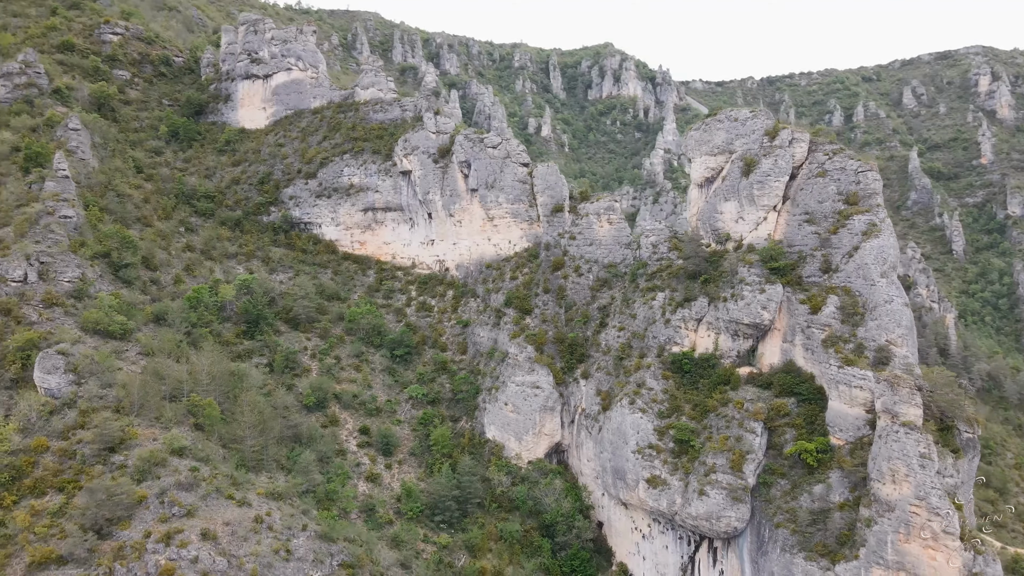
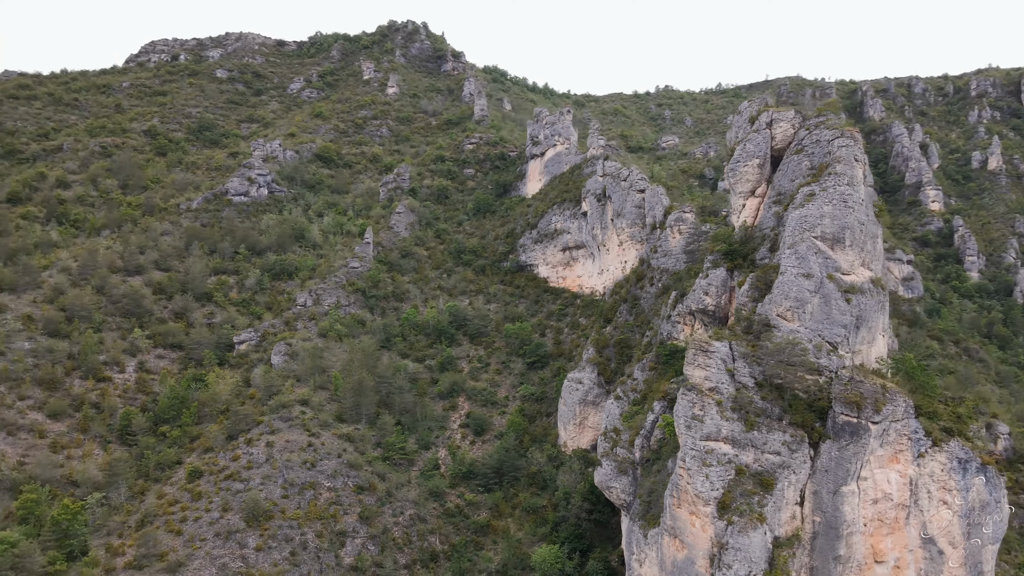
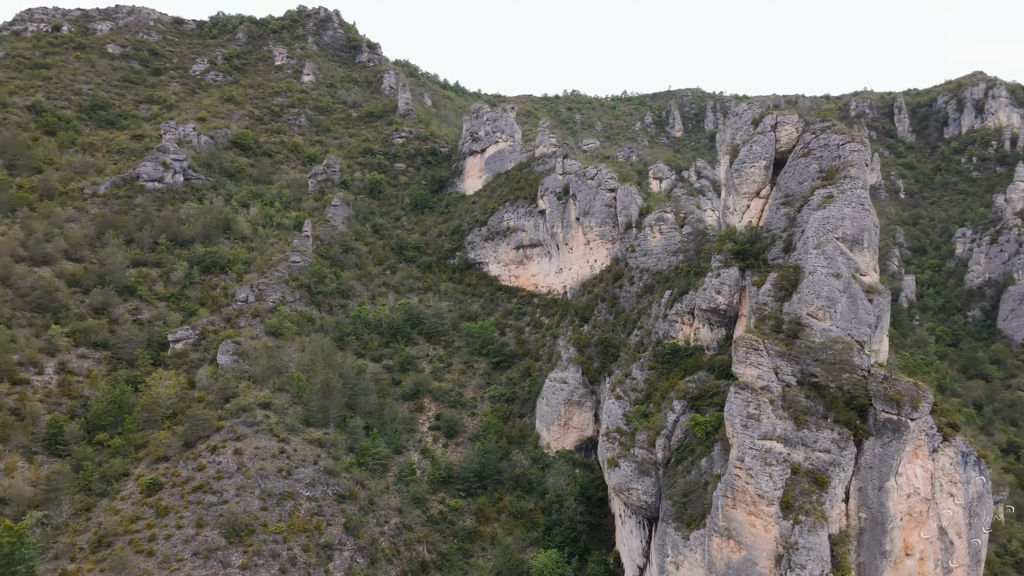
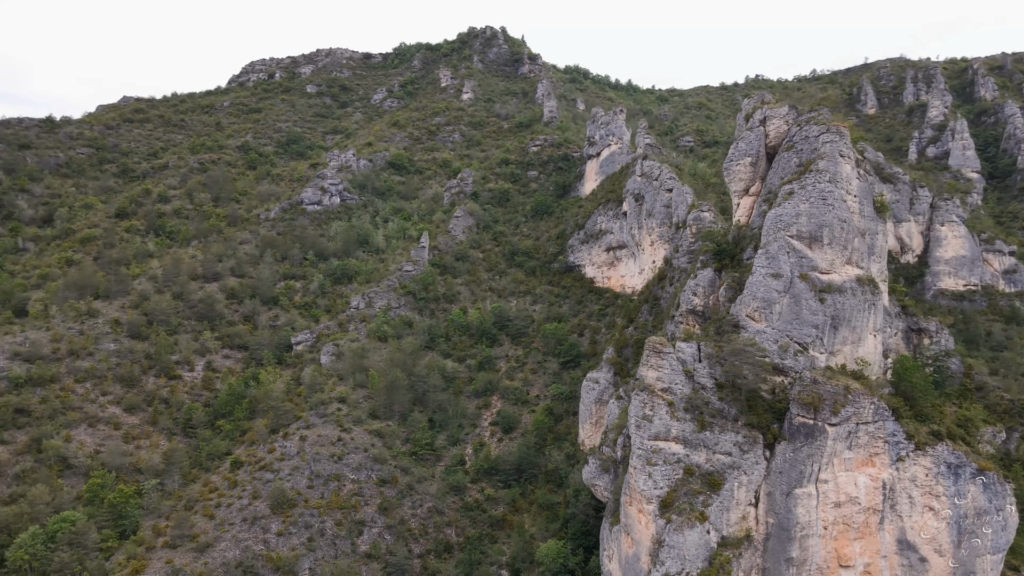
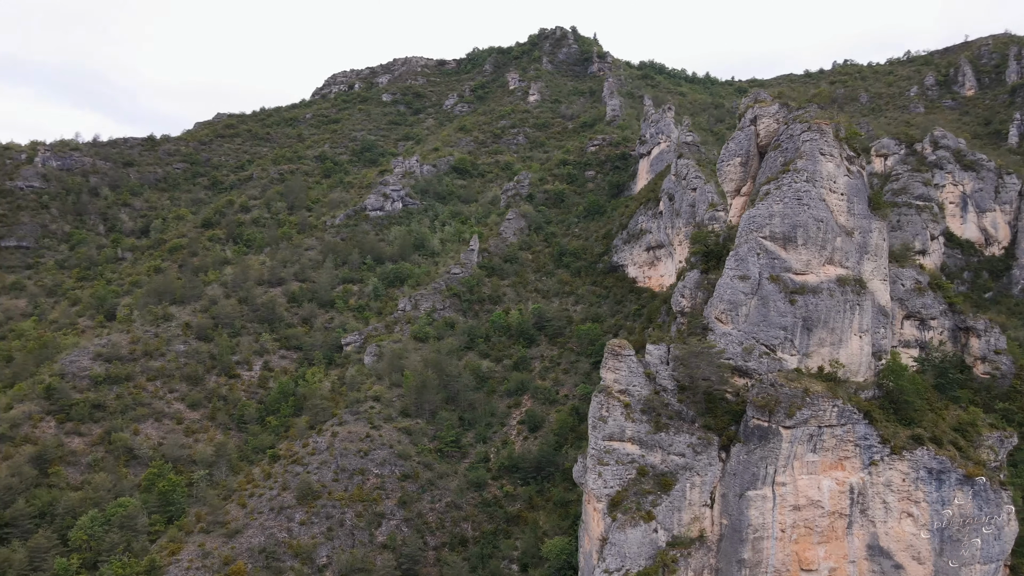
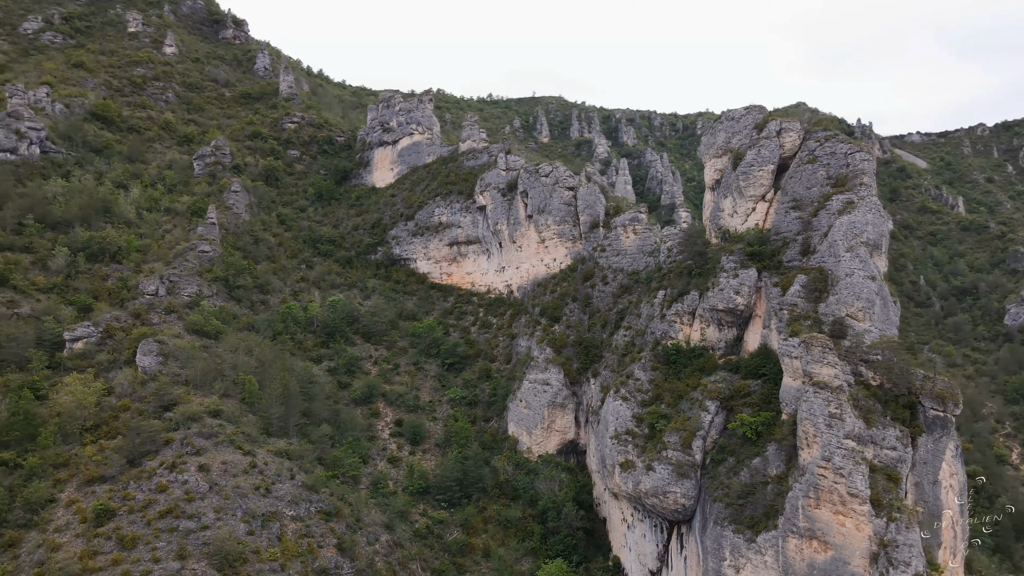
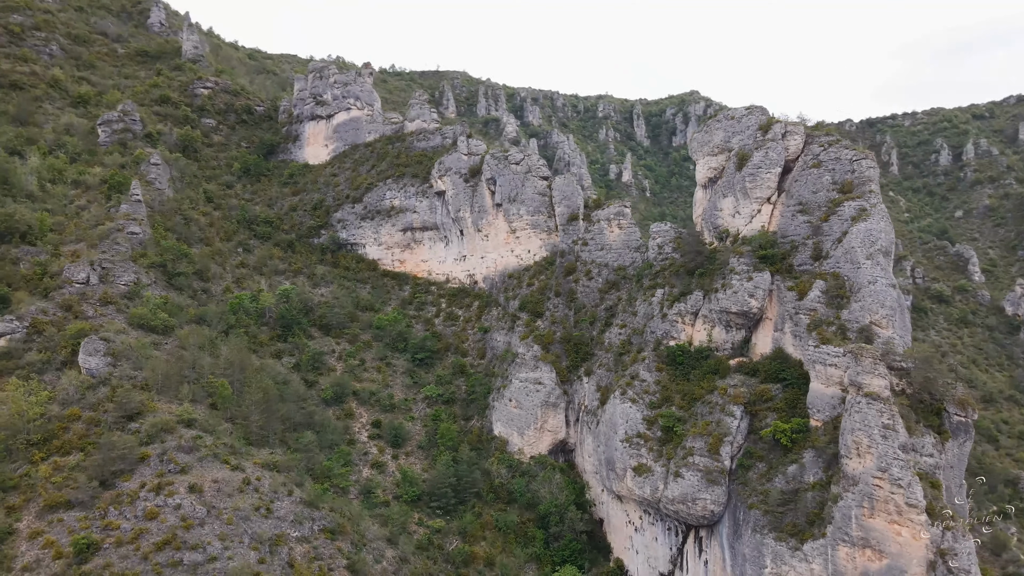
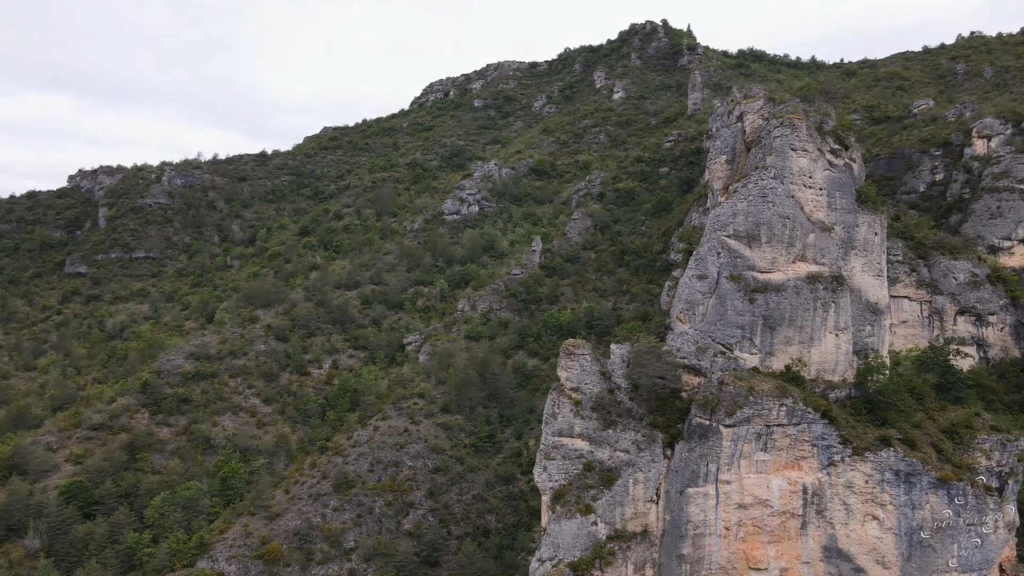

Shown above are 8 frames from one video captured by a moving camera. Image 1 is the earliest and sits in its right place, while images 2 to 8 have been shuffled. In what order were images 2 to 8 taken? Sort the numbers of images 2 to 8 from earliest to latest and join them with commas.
7, 6, 3, 2, 4, 5, 8
